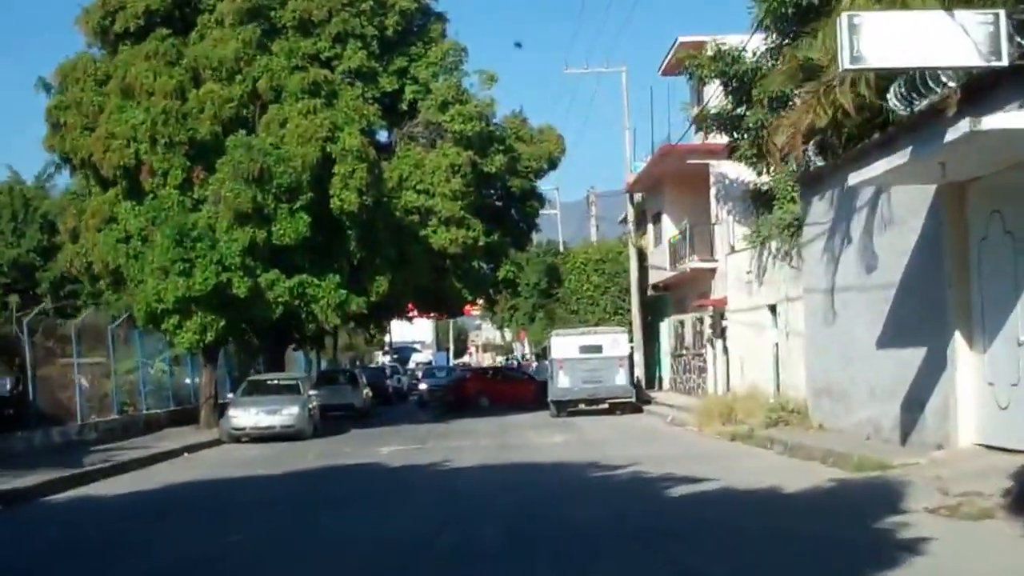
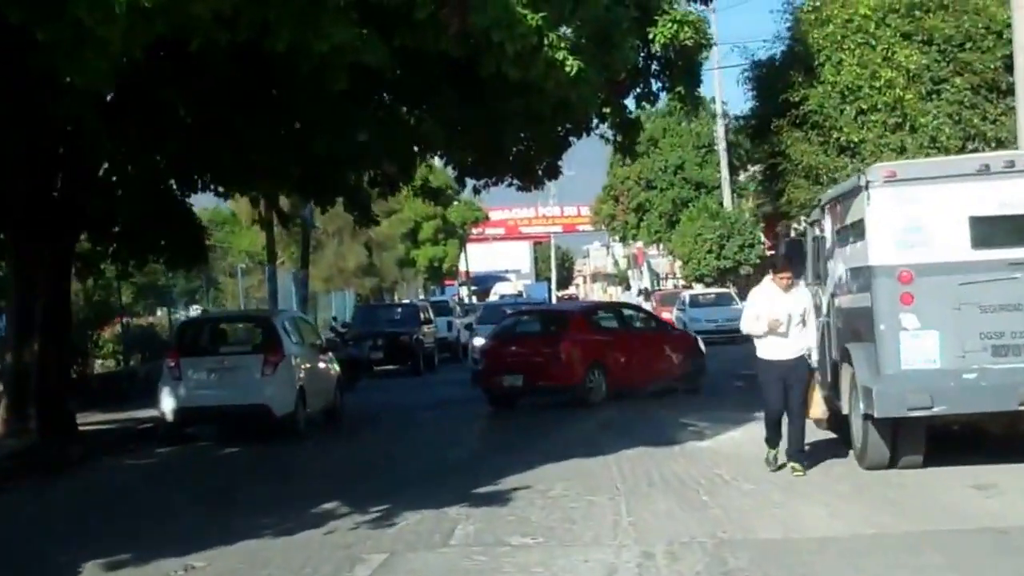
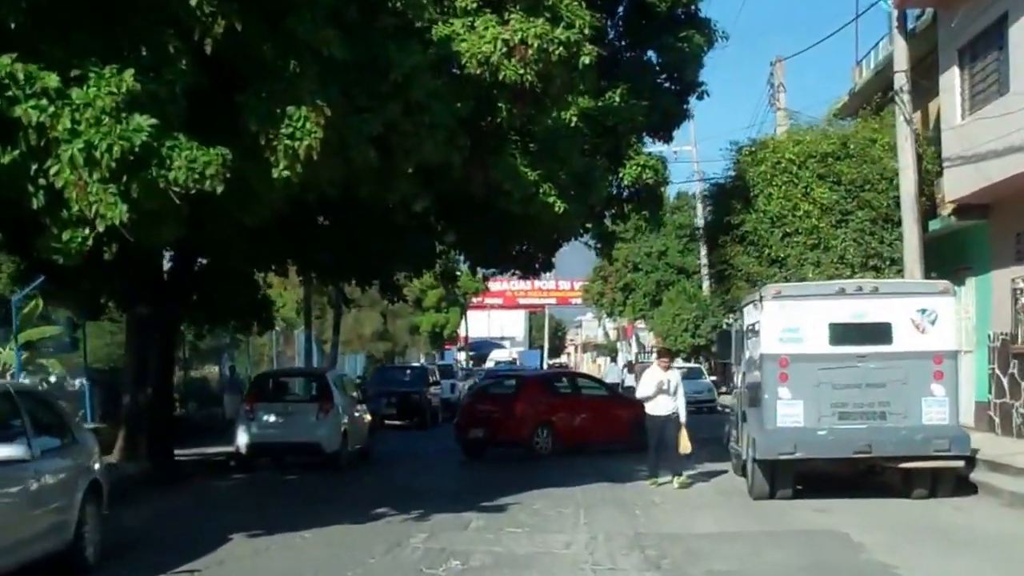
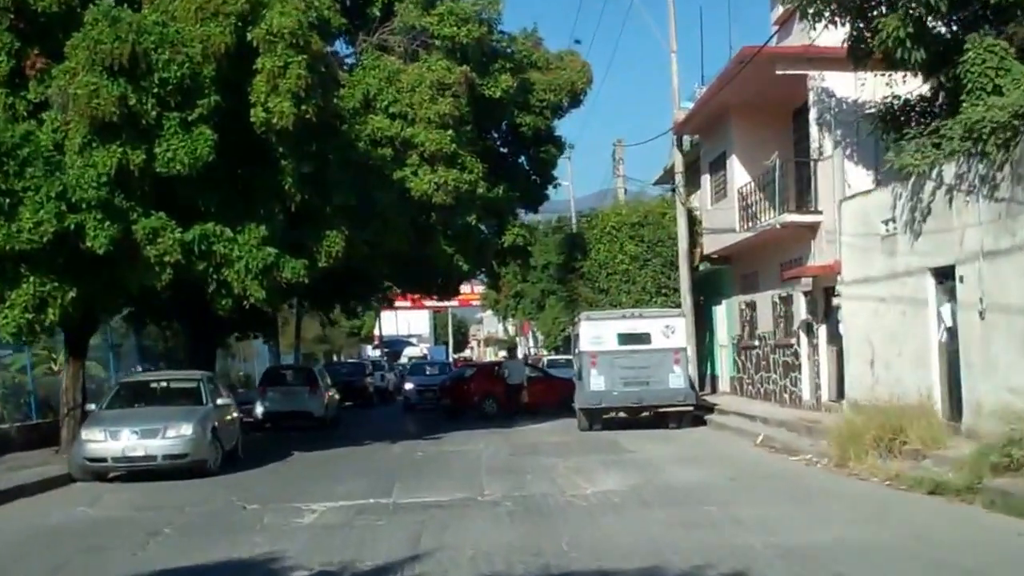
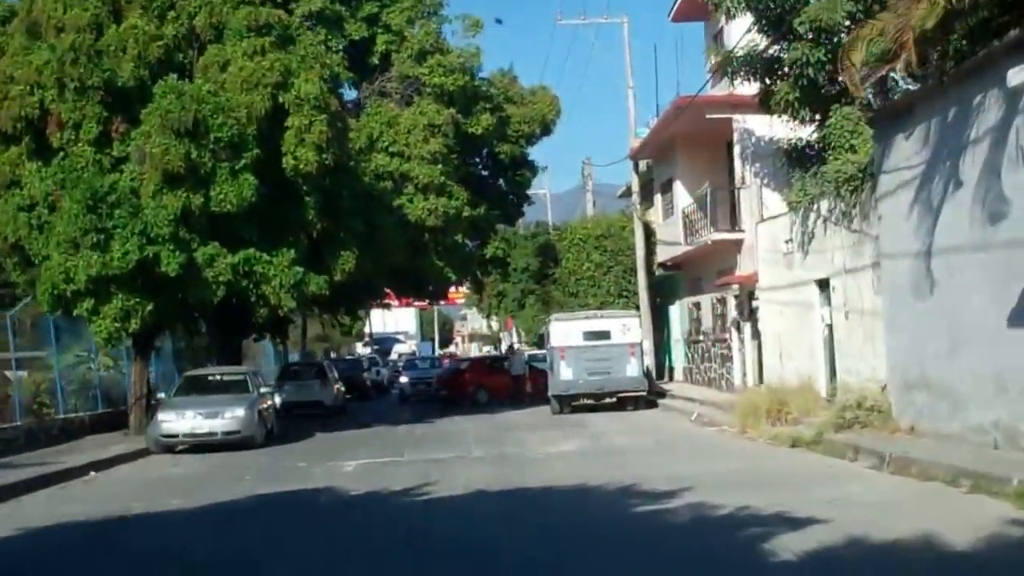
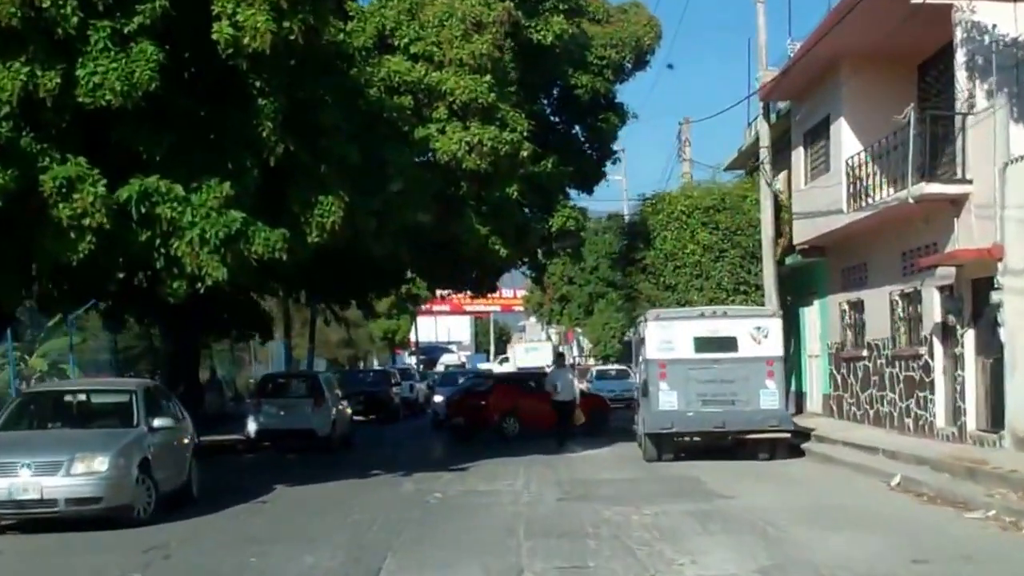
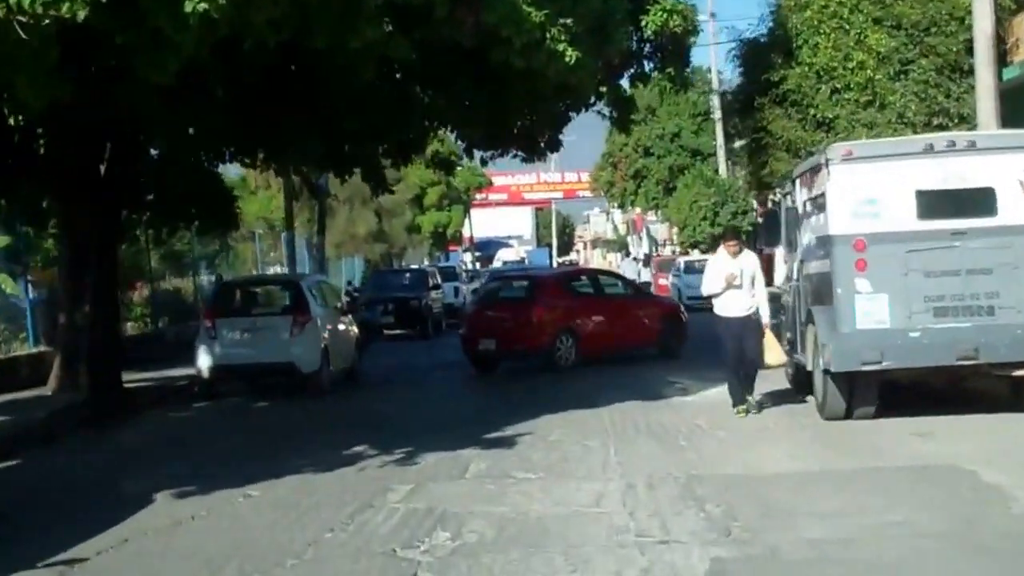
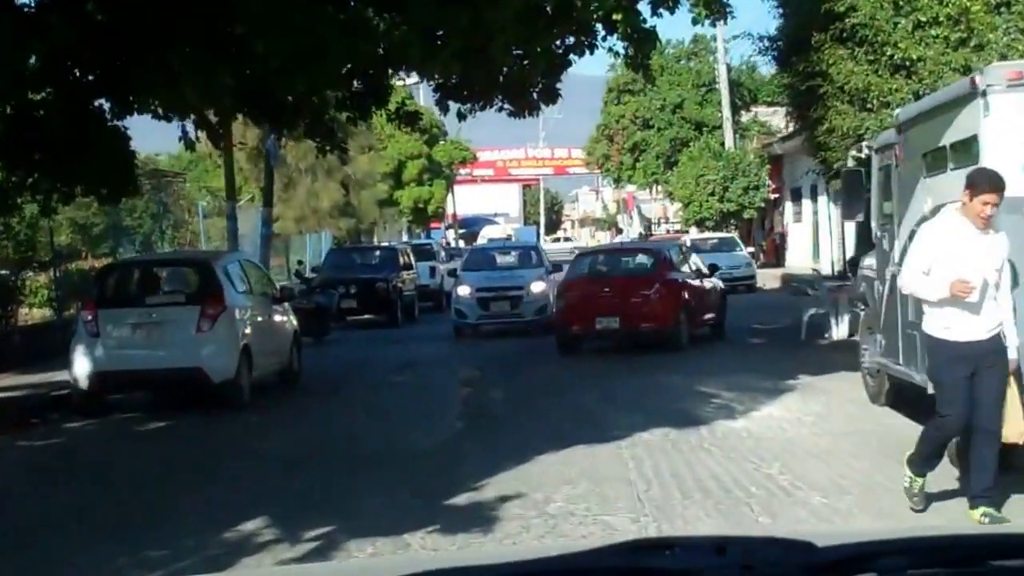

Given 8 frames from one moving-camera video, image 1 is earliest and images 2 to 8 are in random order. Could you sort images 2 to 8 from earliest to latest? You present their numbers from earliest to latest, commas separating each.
5, 4, 6, 3, 7, 2, 8
